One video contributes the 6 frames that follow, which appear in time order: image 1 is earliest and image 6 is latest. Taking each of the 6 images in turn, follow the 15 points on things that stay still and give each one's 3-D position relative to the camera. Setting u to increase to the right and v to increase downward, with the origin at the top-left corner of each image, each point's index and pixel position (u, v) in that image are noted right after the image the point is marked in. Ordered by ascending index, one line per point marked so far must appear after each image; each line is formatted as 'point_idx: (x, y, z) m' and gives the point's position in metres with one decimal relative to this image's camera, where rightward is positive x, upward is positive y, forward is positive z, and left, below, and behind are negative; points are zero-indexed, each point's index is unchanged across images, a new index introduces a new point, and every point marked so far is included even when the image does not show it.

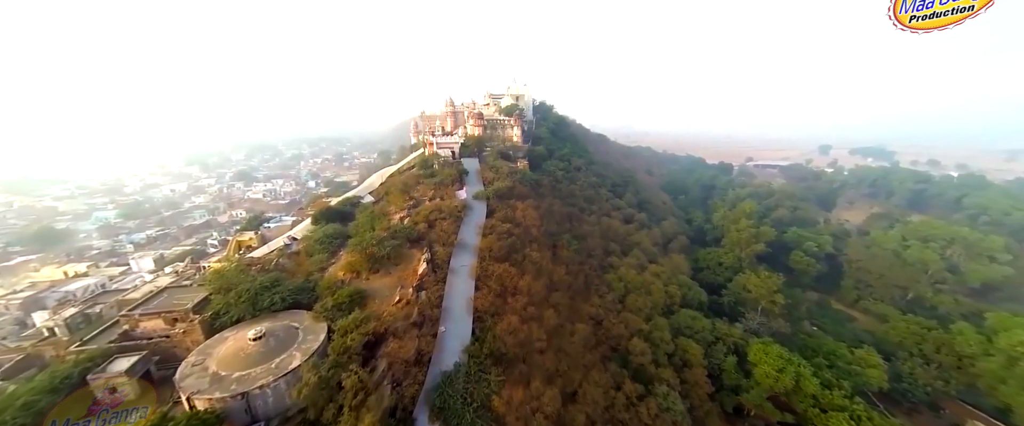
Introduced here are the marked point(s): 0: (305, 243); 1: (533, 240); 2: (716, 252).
0: (-8.7, -1.3, +12.4) m
1: (+0.9, -1.2, +12.5) m
2: (+13.0, -2.4, +19.2) m
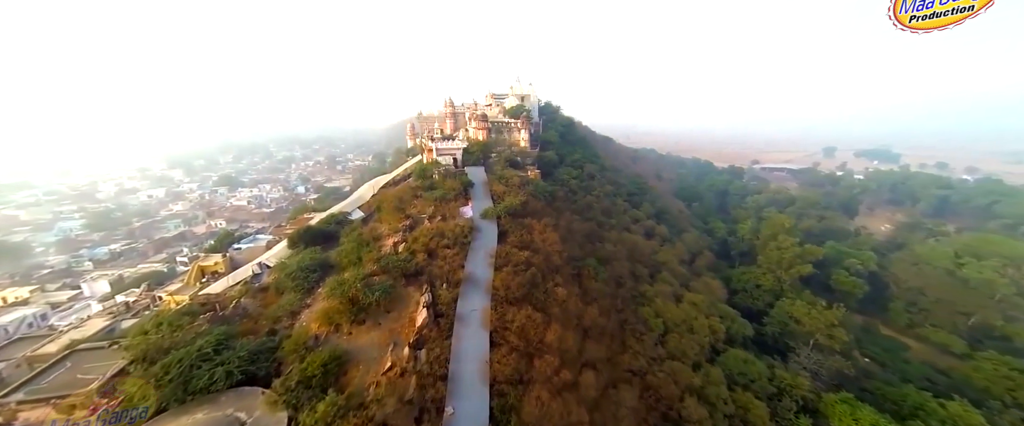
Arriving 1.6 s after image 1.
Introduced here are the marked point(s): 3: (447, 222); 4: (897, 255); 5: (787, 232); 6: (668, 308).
0: (-8.0, -2.1, +10.1) m
1: (+1.5, -2.0, +10.3) m
2: (+13.6, -3.2, +17.1) m
3: (-2.4, -0.4, +11.2) m
4: (+25.8, -2.8, +19.9) m
5: (+17.3, -1.2, +18.6) m
6: (+6.1, -3.8, +11.7) m
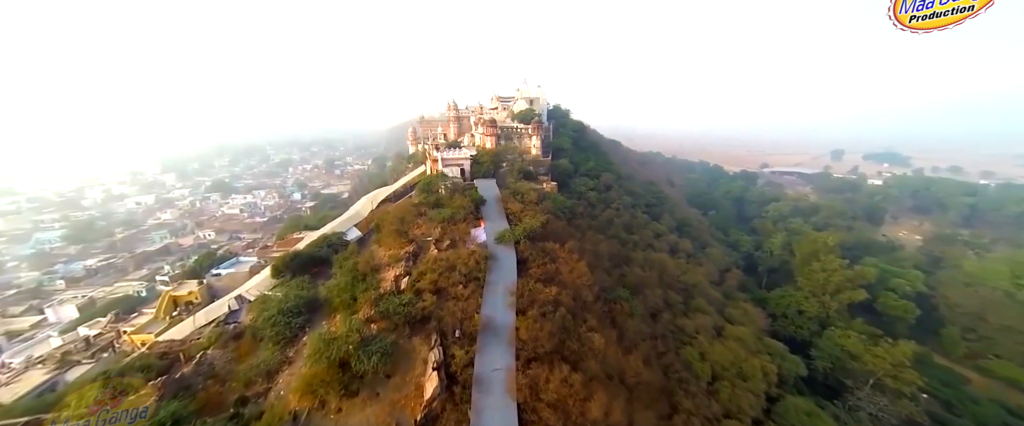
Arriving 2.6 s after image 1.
0: (-7.4, -2.9, +8.5) m
1: (+2.2, -2.8, +8.6) m
2: (+14.3, -4.1, +15.5) m
3: (-1.8, -1.2, +9.6) m
4: (+26.5, -3.7, +18.2) m
5: (+18.0, -2.0, +16.9) m
6: (+6.8, -4.6, +10.1) m
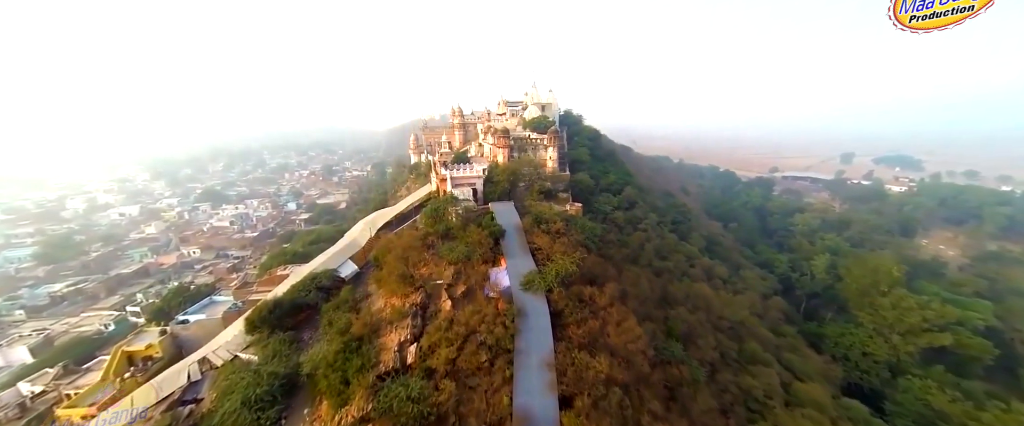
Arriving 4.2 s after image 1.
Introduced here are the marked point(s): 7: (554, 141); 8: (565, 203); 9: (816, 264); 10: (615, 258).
0: (-6.5, -4.0, +6.6) m
1: (+3.0, -3.9, +6.7) m
2: (+15.1, -5.2, +13.6) m
3: (-0.9, -2.3, +7.7) m
4: (+27.3, -4.8, +16.3) m
5: (+18.8, -3.2, +15.0) m
6: (+7.7, -5.7, +8.2) m
7: (+2.4, +4.1, +16.8) m
8: (+2.5, +0.5, +13.8) m
9: (+18.9, -3.2, +18.5) m
10: (+3.9, -1.7, +11.2) m
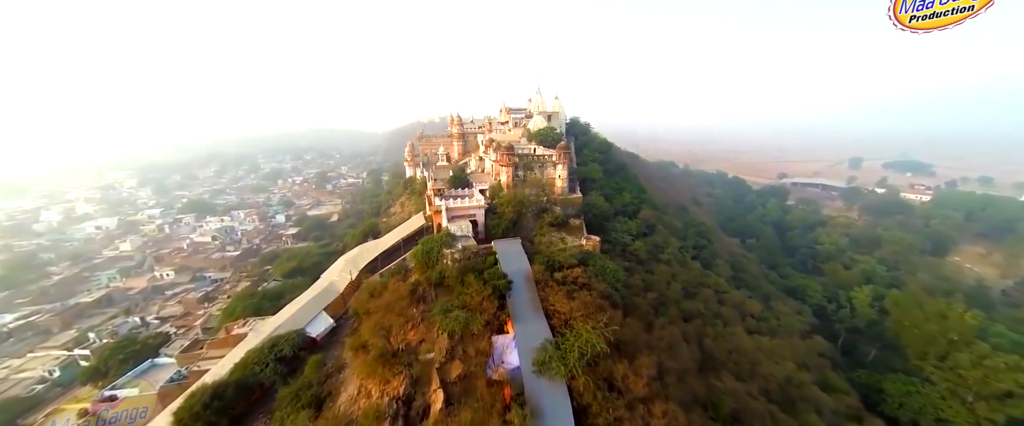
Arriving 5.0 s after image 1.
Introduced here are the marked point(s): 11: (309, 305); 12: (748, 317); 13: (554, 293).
0: (-6.3, -5.3, +4.6) m
1: (+3.2, -5.3, +4.8) m
2: (+15.3, -6.6, +11.7) m
3: (-0.7, -3.6, +5.8) m
4: (+27.5, -6.2, +14.4) m
5: (+19.0, -4.5, +13.1) m
6: (+7.9, -7.0, +6.2) m
7: (+2.6, +2.7, +14.9) m
8: (+2.7, -0.8, +11.9) m
9: (+19.2, -4.6, +16.6) m
10: (+4.1, -3.0, +9.3) m
11: (-6.5, -2.9, +9.5) m
12: (+10.9, -4.8, +13.6) m
13: (+1.2, -2.1, +8.0) m
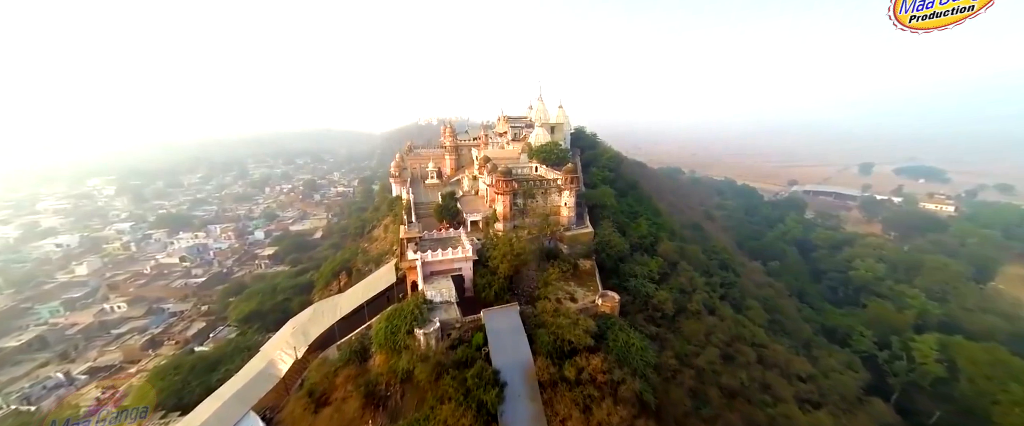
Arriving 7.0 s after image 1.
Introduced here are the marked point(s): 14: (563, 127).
0: (-6.4, -6.8, +2.2) m
1: (+3.1, -6.8, +2.4) m
2: (+15.2, -8.1, +9.2) m
3: (-0.8, -5.1, +3.3) m
4: (+27.4, -7.8, +12.0) m
5: (+18.9, -6.1, +10.7) m
6: (+7.7, -8.6, +3.8) m
7: (+2.5, +1.2, +12.5) m
8: (+2.6, -2.3, +9.5) m
9: (+19.0, -6.2, +14.1) m
10: (+4.0, -4.6, +6.9) m
11: (-6.6, -4.4, +7.0) m
12: (+10.7, -6.3, +11.2) m
13: (+1.1, -3.7, +5.6) m
14: (+3.3, +5.7, +19.5) m
